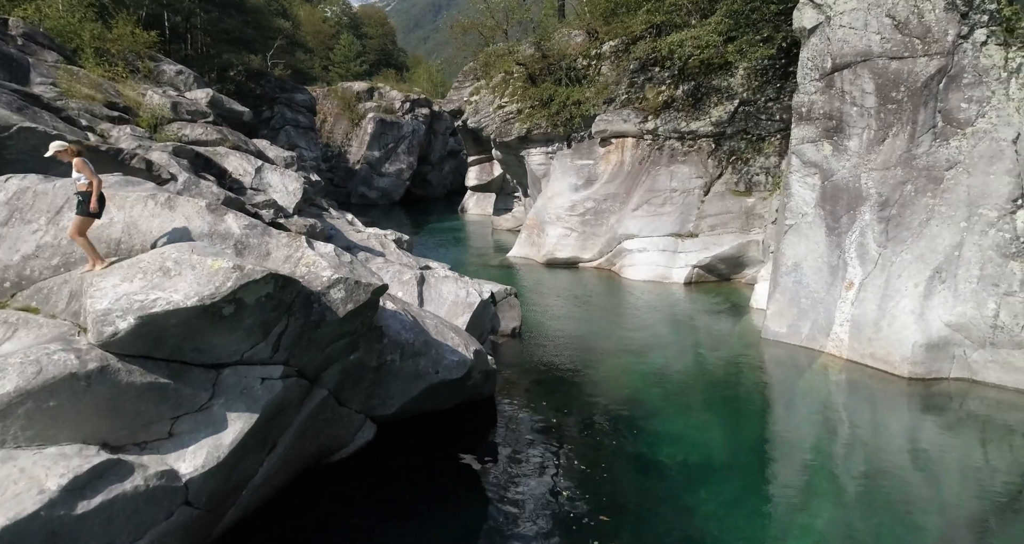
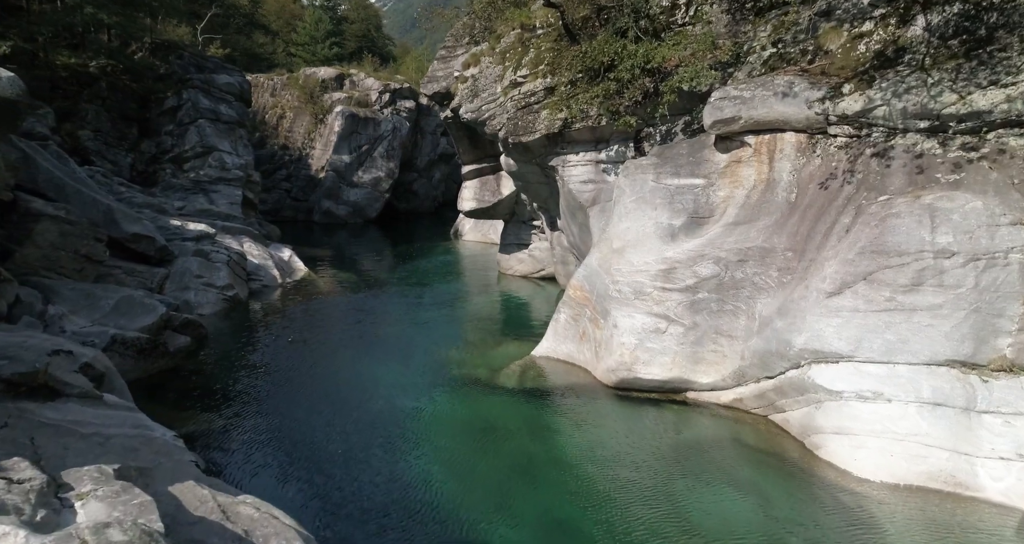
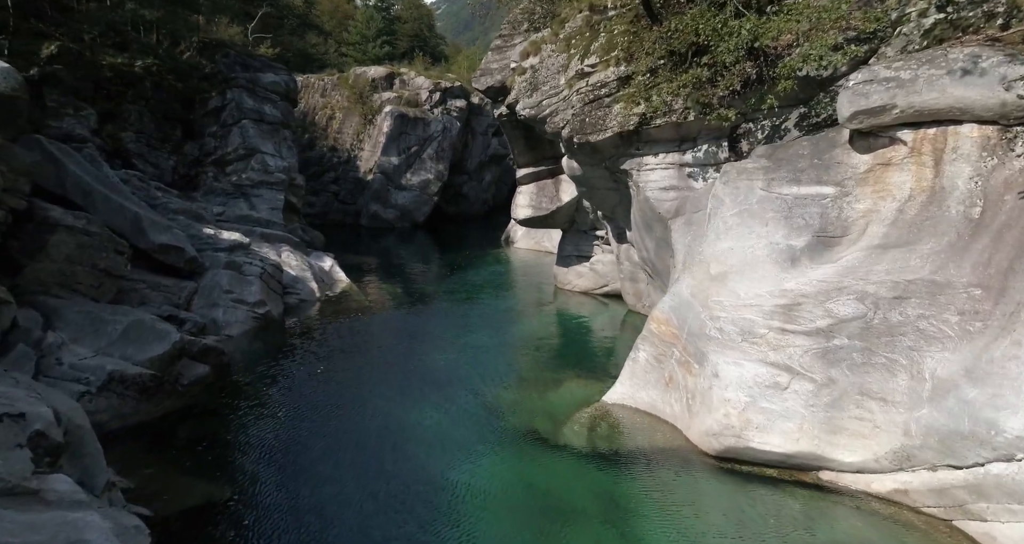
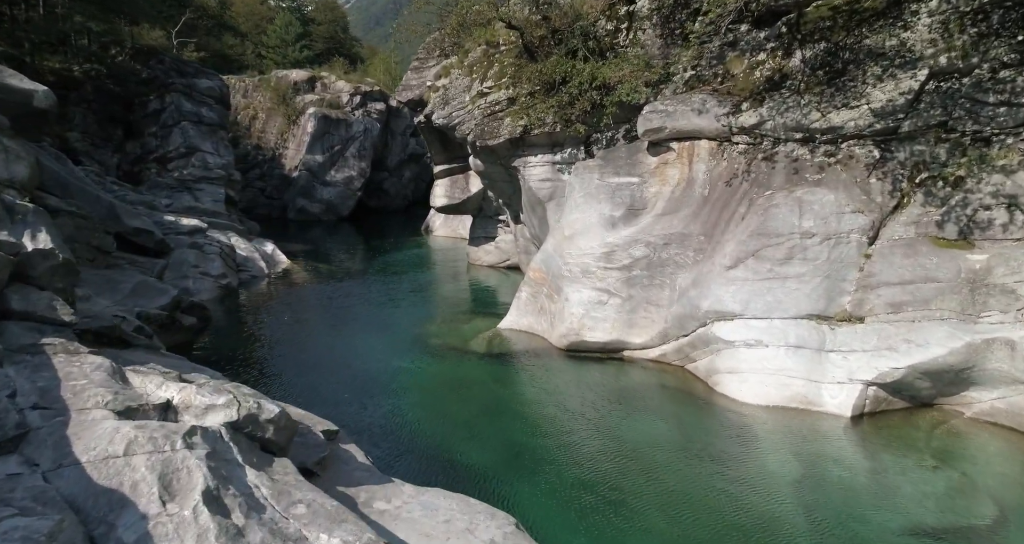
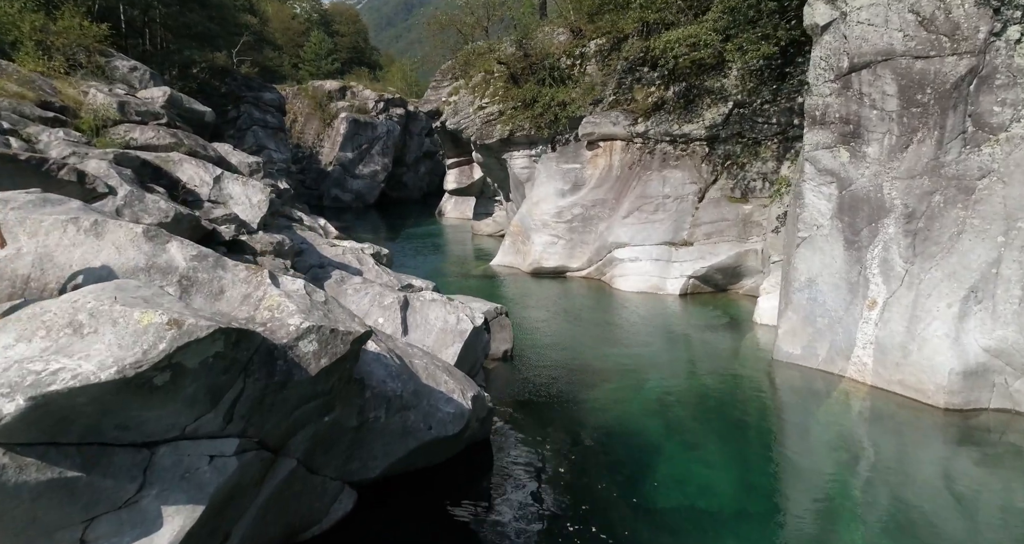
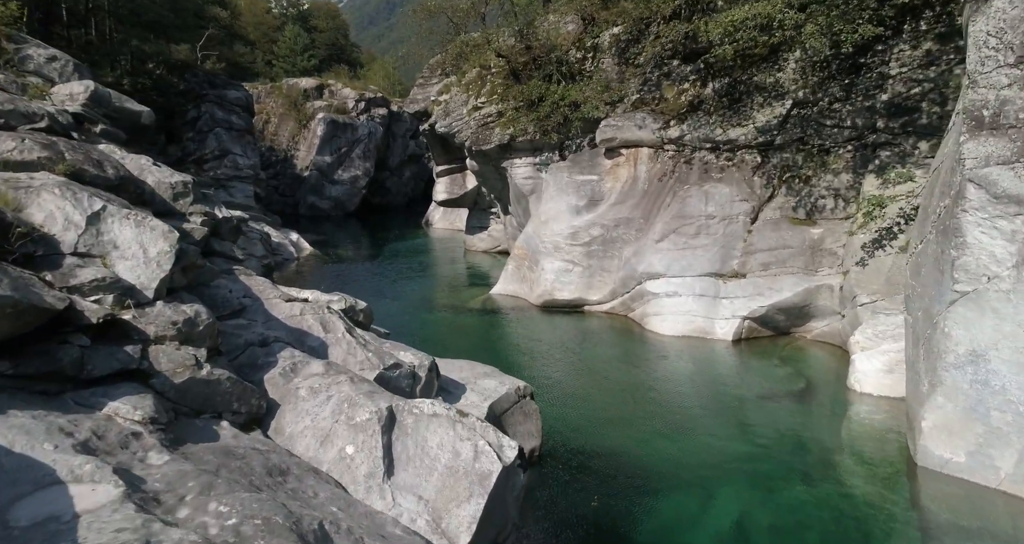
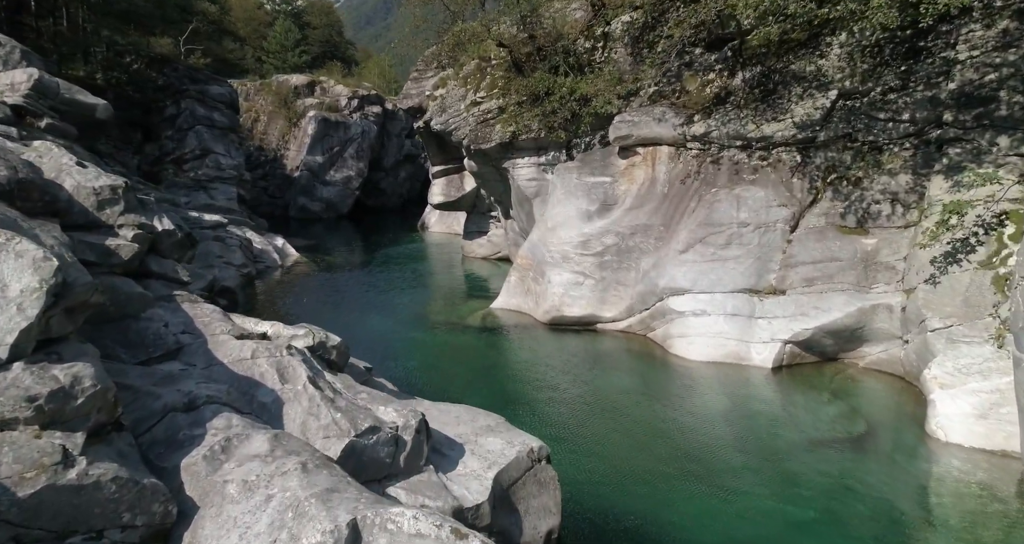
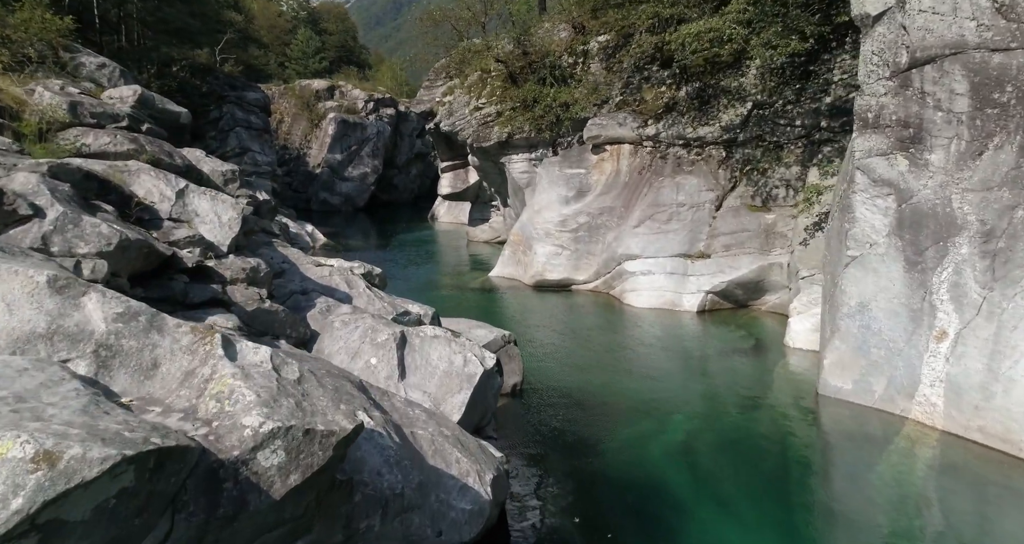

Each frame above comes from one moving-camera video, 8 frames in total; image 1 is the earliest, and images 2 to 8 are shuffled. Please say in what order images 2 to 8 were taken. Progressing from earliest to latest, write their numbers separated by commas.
5, 8, 6, 7, 4, 2, 3
